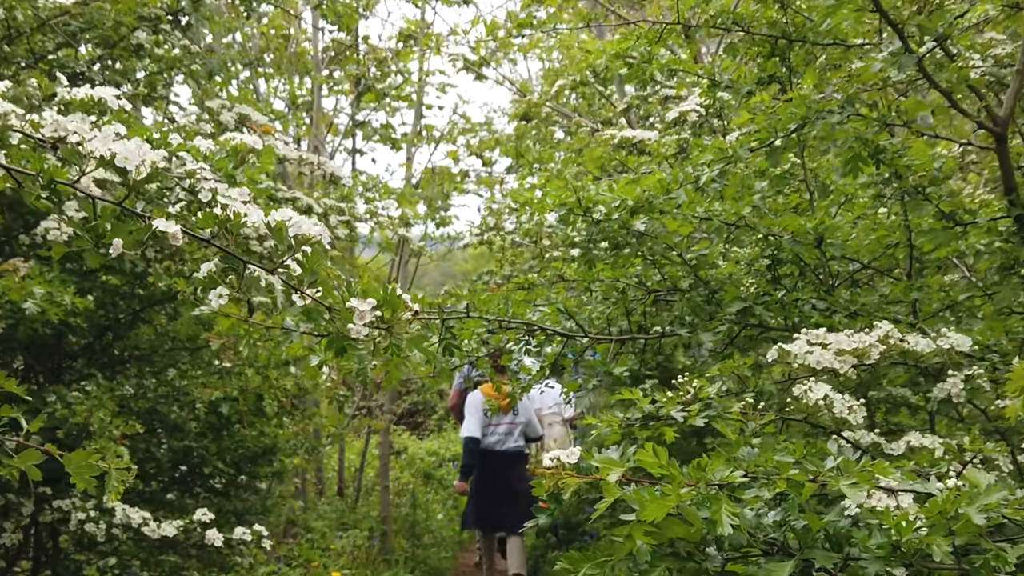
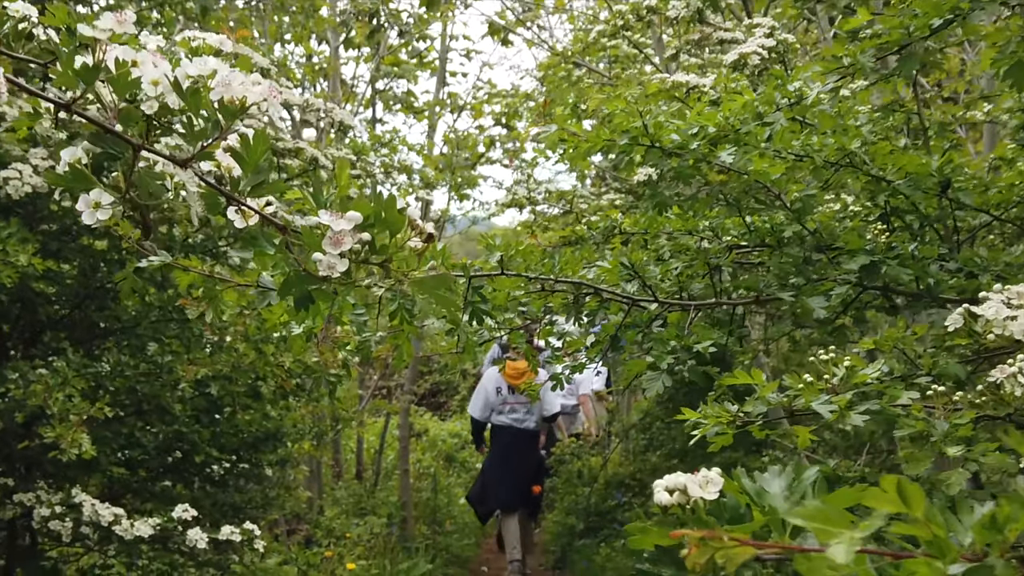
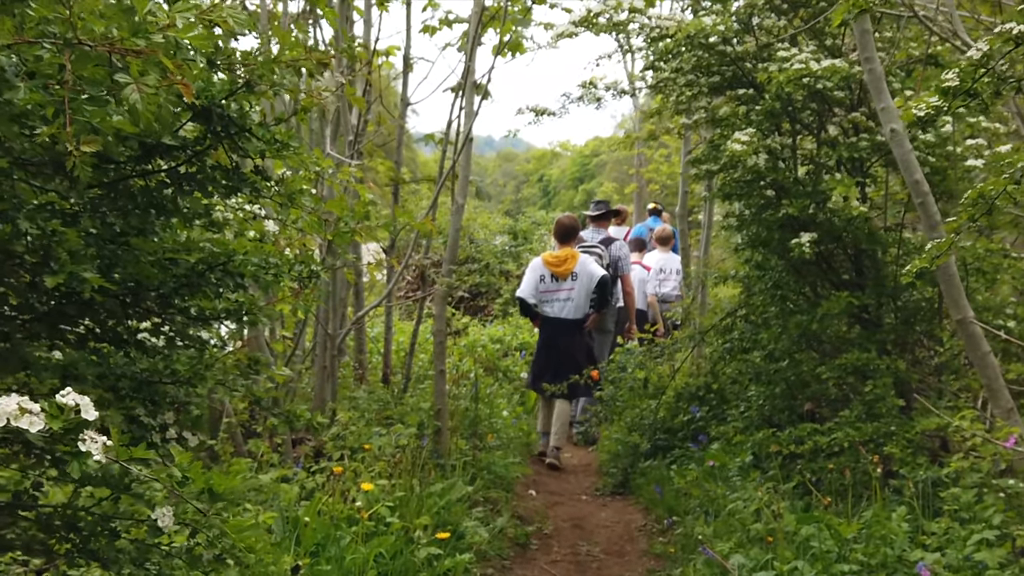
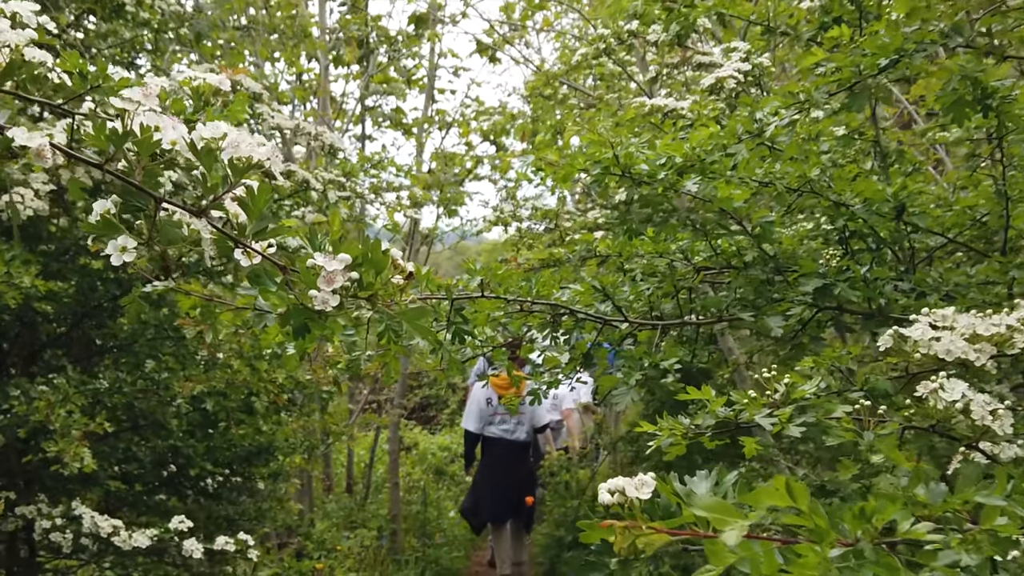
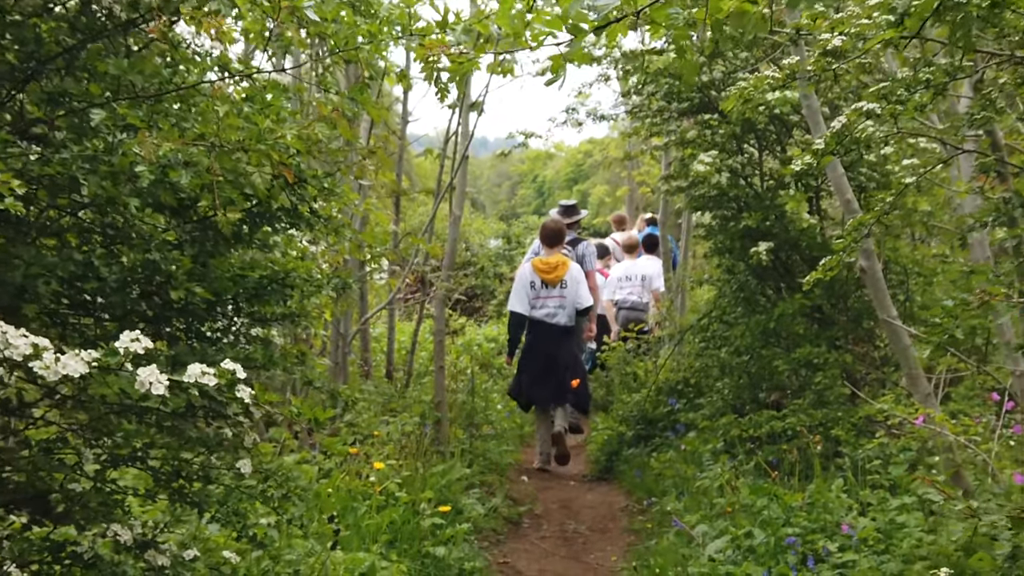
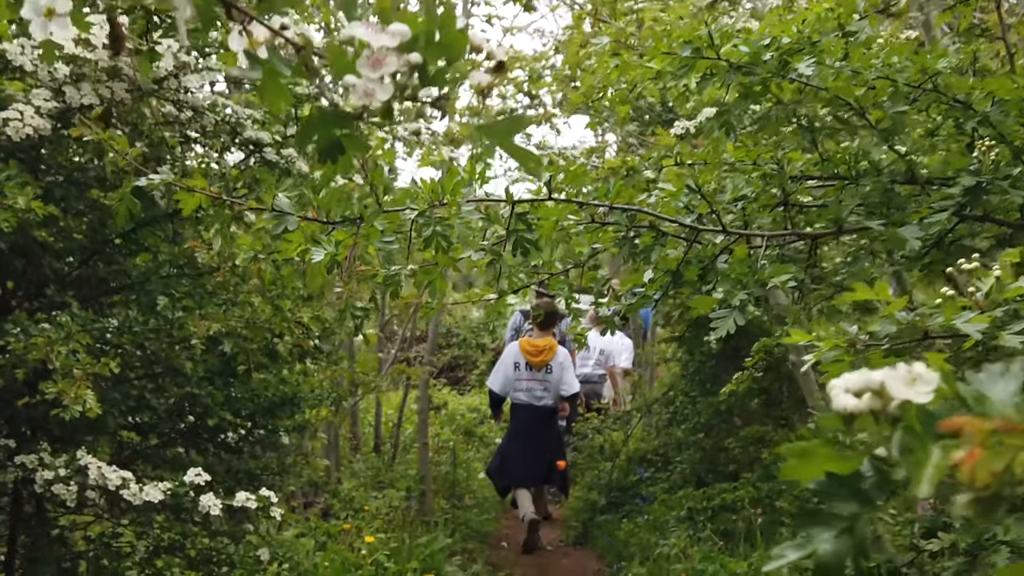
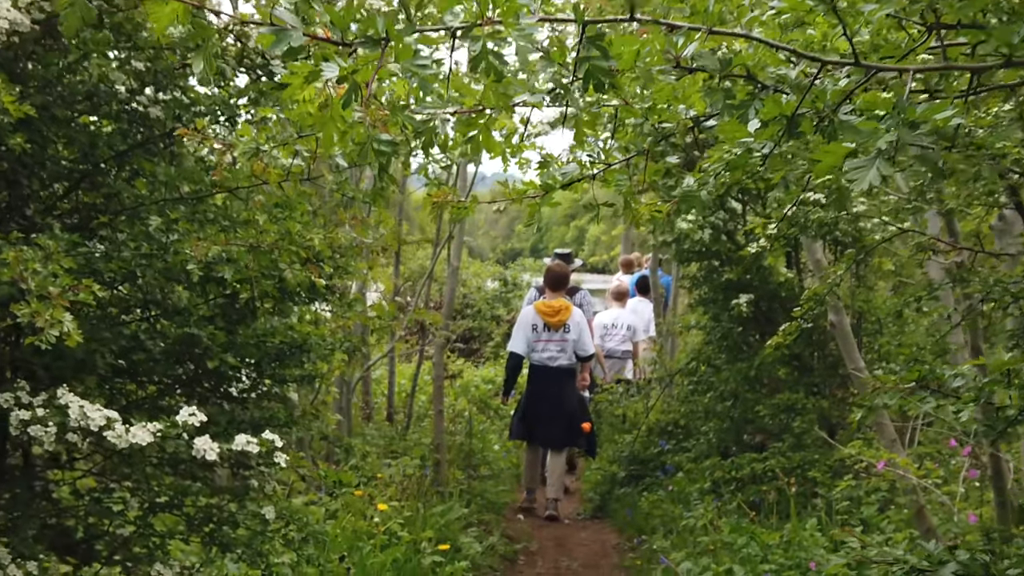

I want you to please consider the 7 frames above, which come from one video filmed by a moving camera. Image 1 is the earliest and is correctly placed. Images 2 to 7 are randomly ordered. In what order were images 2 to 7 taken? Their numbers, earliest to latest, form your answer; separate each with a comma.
4, 2, 6, 7, 5, 3
